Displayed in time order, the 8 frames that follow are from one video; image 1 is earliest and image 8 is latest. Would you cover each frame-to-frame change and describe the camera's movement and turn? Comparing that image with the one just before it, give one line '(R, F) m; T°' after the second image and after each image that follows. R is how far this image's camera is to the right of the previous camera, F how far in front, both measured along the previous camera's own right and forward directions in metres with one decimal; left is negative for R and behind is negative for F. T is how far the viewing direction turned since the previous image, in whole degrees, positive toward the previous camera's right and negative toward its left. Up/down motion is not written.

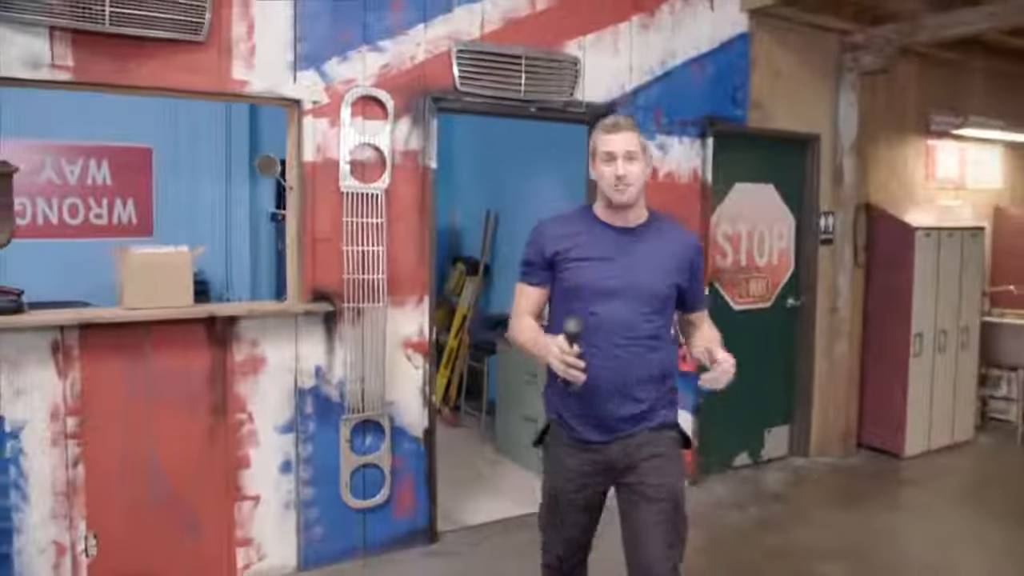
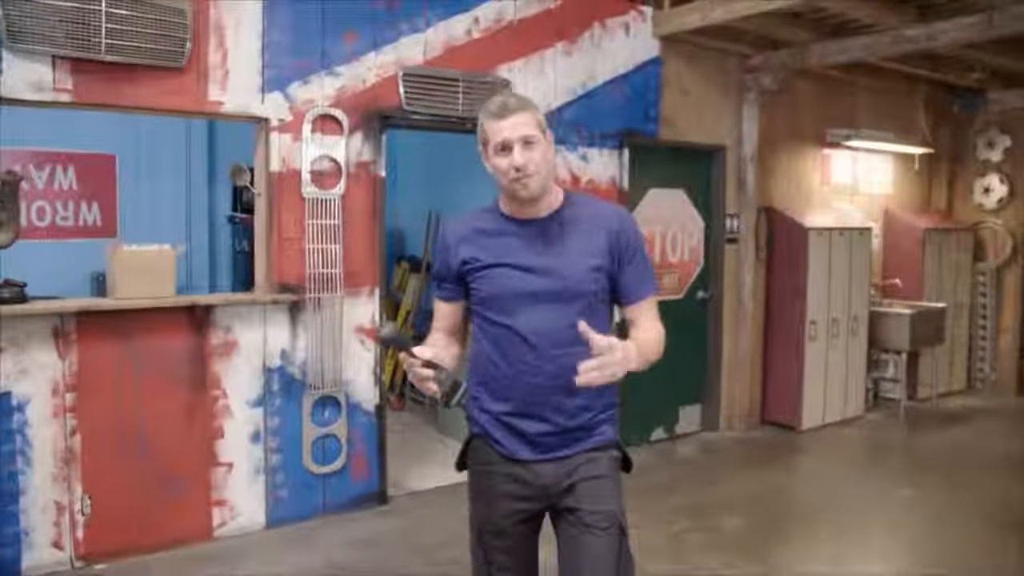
(0.0, -0.6) m; +4°
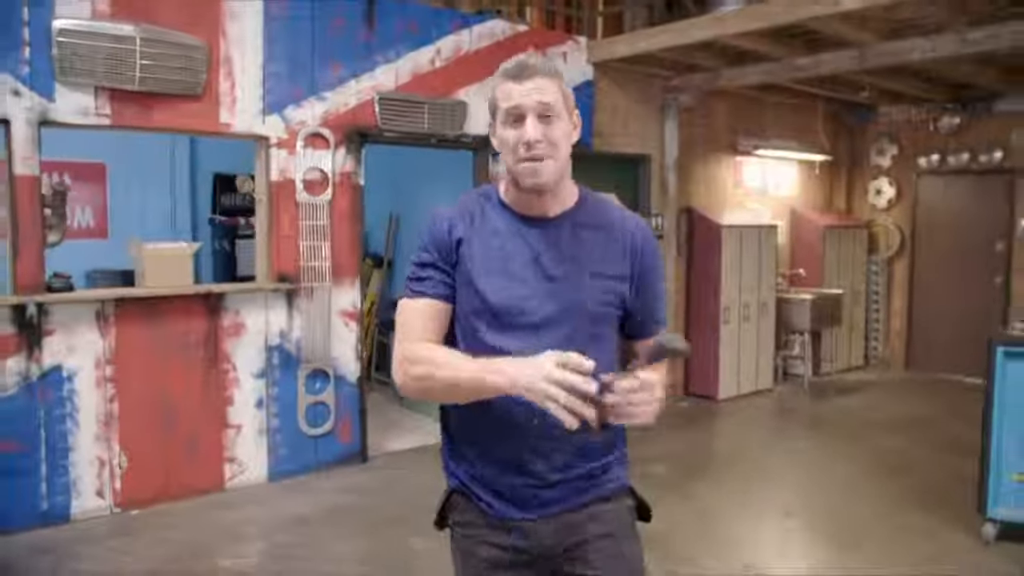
(-0.1, -0.8) m; +4°
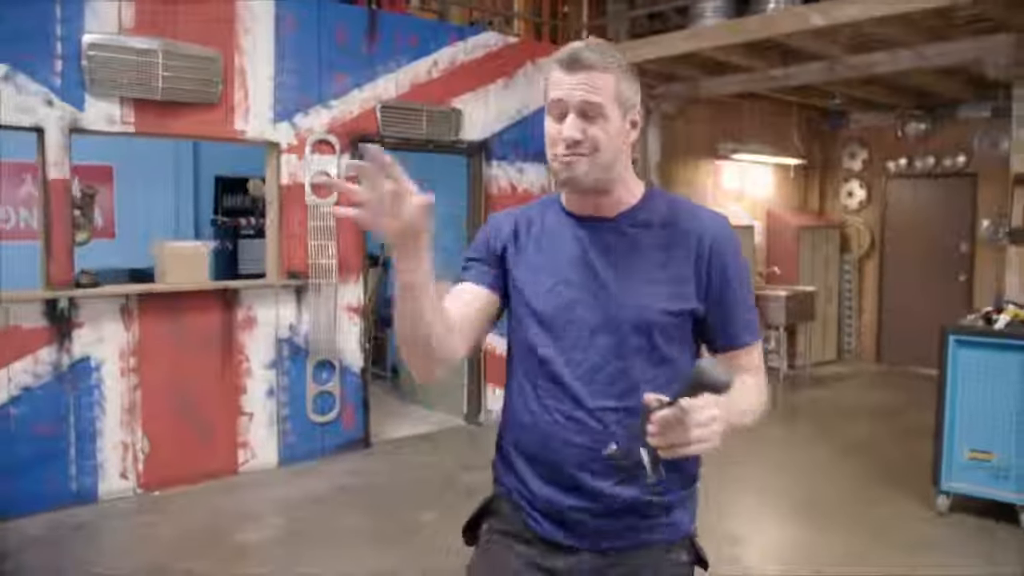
(-0.1, -0.3) m; +1°
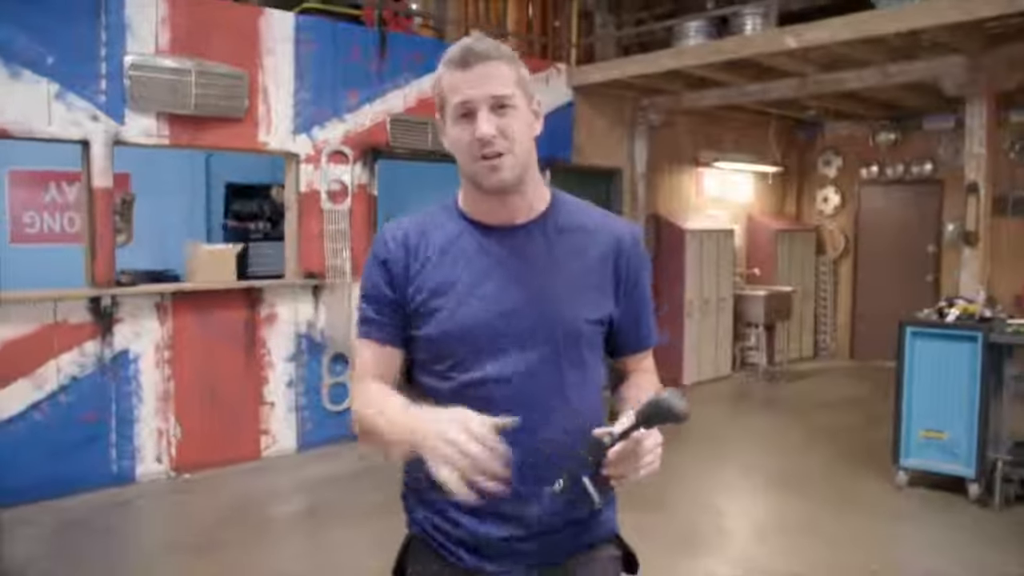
(-0.1, -0.4) m; +1°
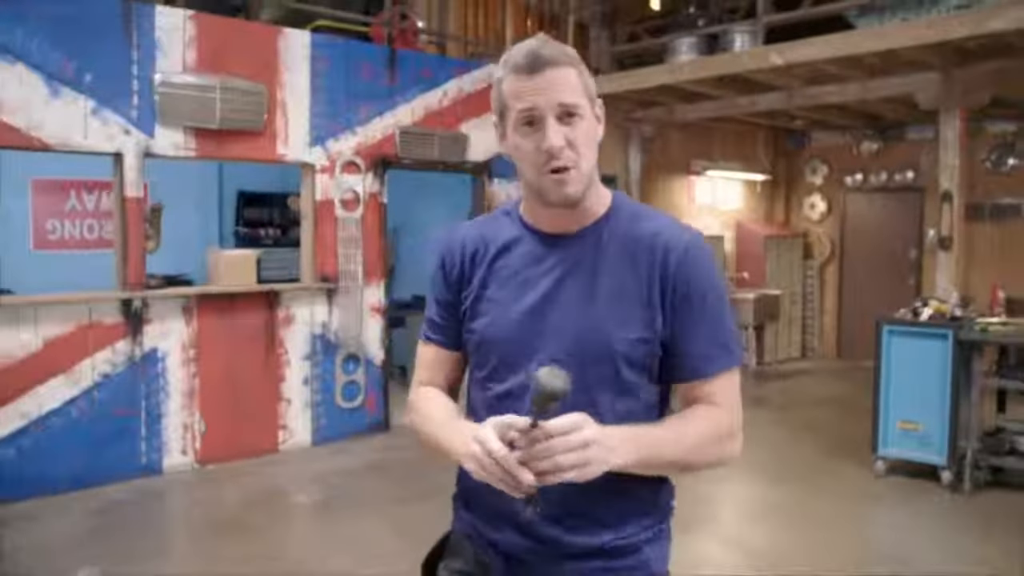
(-0.1, -0.3) m; 0°
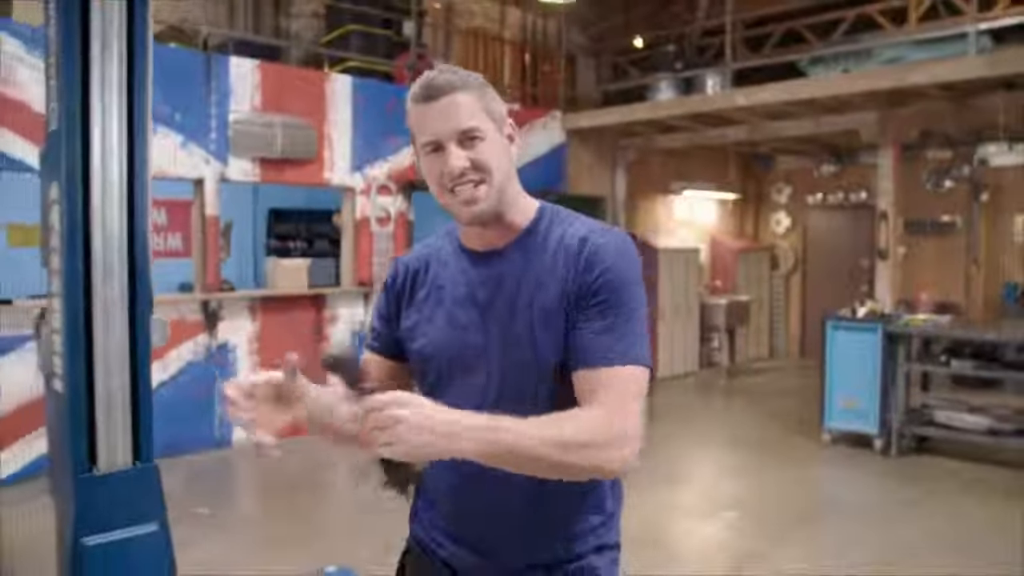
(-0.2, -1.1) m; +1°
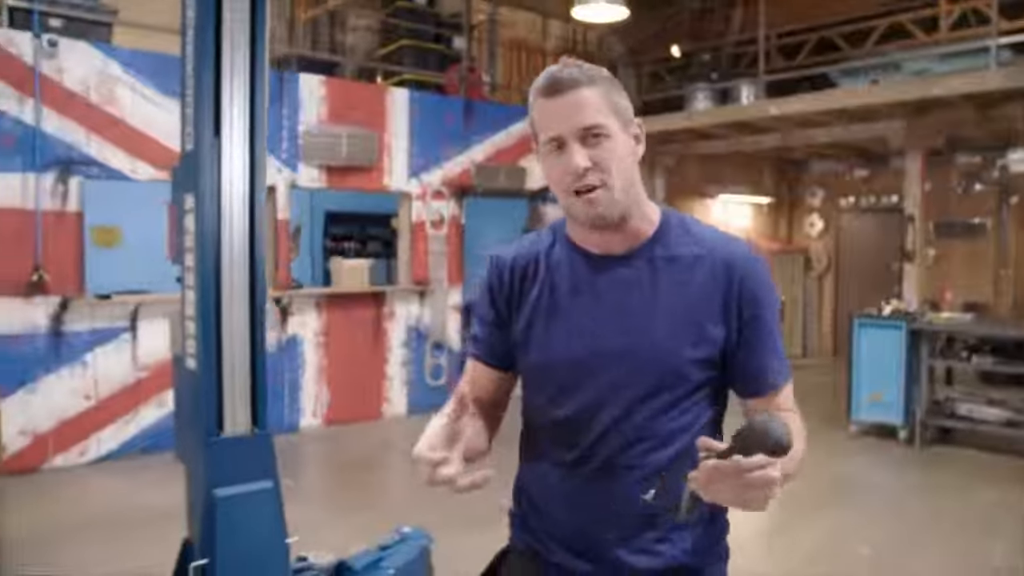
(-0.1, -0.5) m; -2°
